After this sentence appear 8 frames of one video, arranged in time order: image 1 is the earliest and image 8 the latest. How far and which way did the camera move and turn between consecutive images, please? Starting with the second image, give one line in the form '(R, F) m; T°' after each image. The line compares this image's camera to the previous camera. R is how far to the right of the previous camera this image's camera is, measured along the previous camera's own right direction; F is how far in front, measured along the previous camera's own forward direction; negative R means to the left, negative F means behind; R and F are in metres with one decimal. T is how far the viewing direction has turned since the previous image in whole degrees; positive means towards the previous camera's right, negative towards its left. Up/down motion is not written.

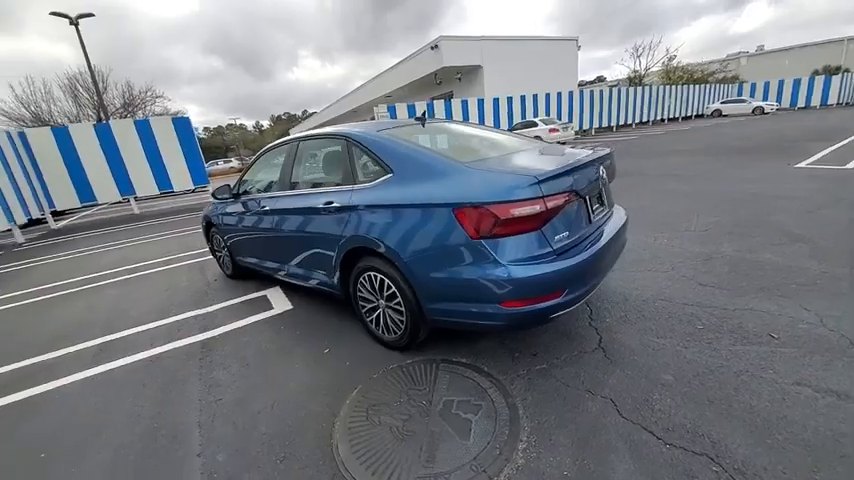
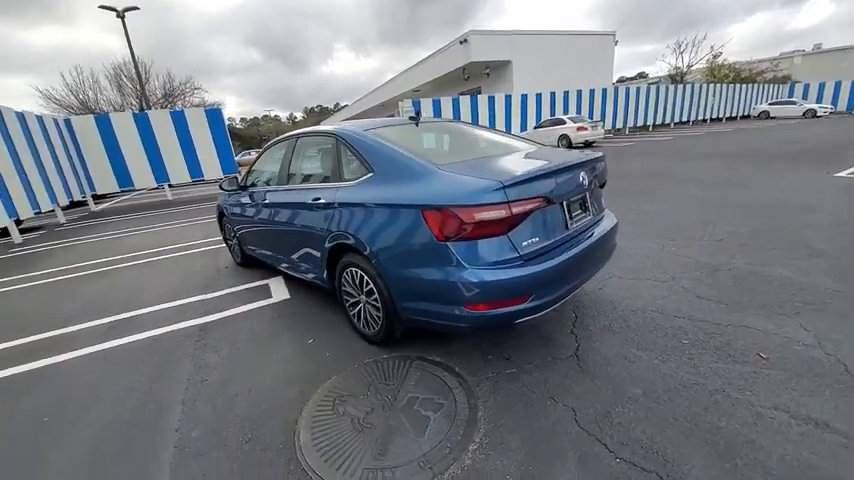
(+0.3, 0.0) m; -4°
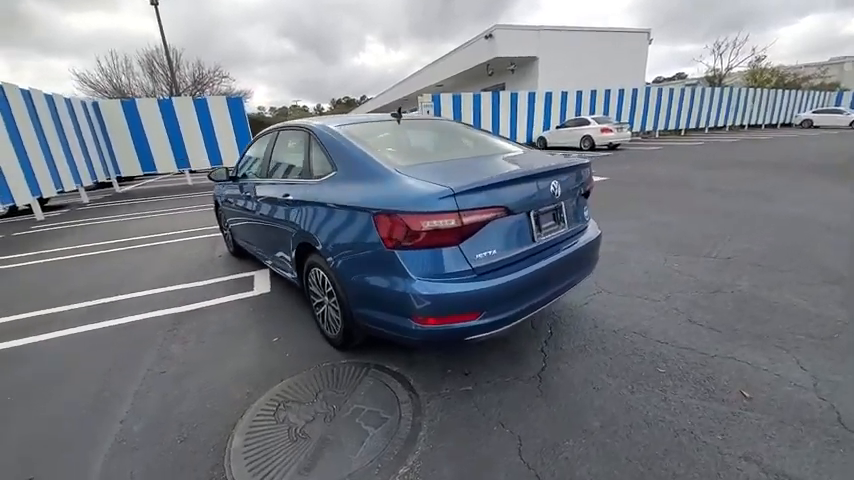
(+0.4, +0.1) m; -3°
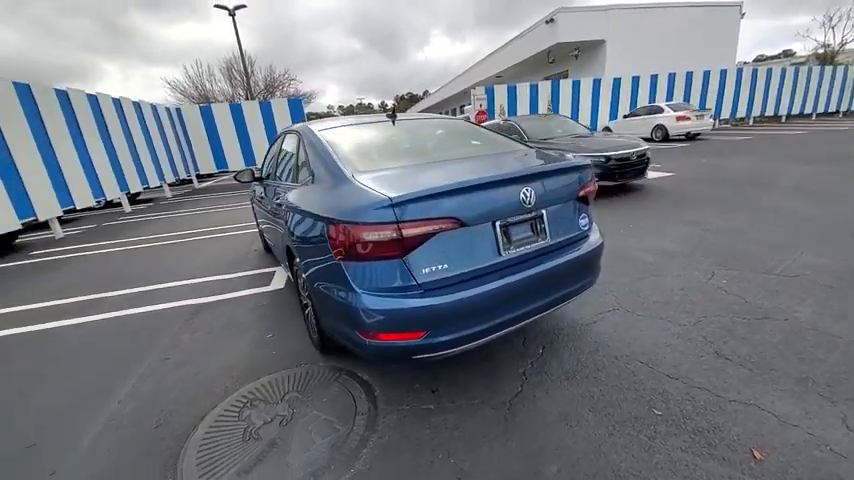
(+0.6, +0.2) m; -10°
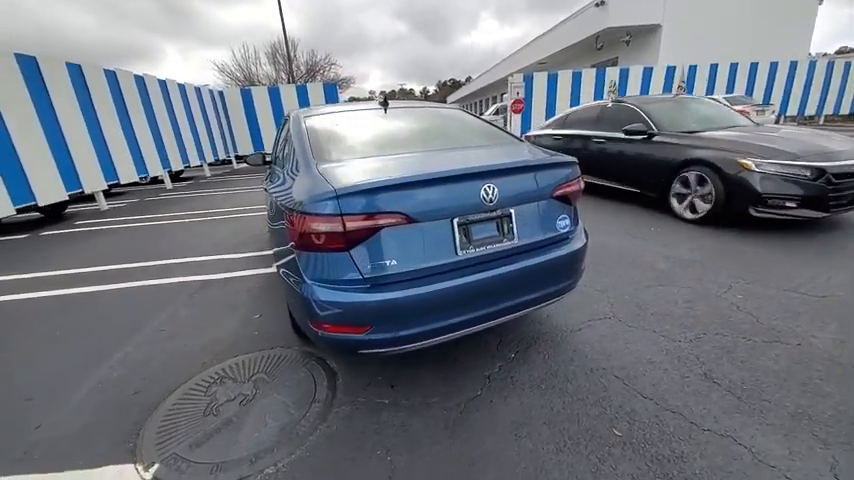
(+0.4, +0.1) m; -6°
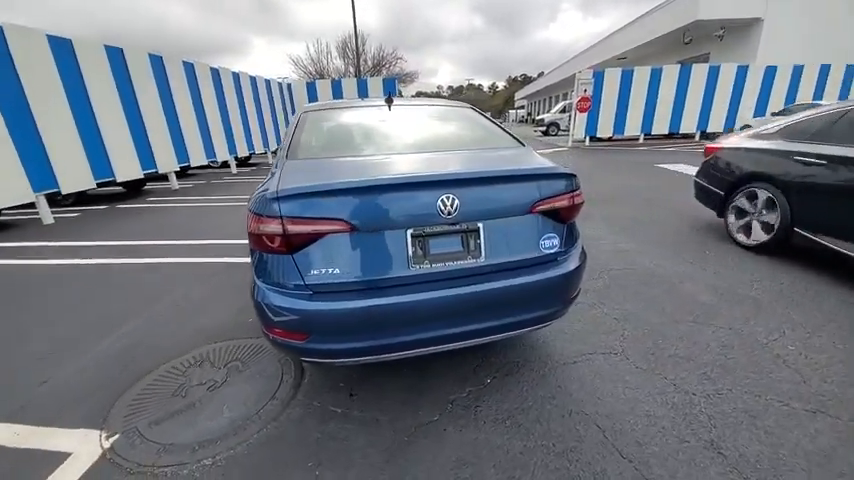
(+0.5, +0.2) m; -9°
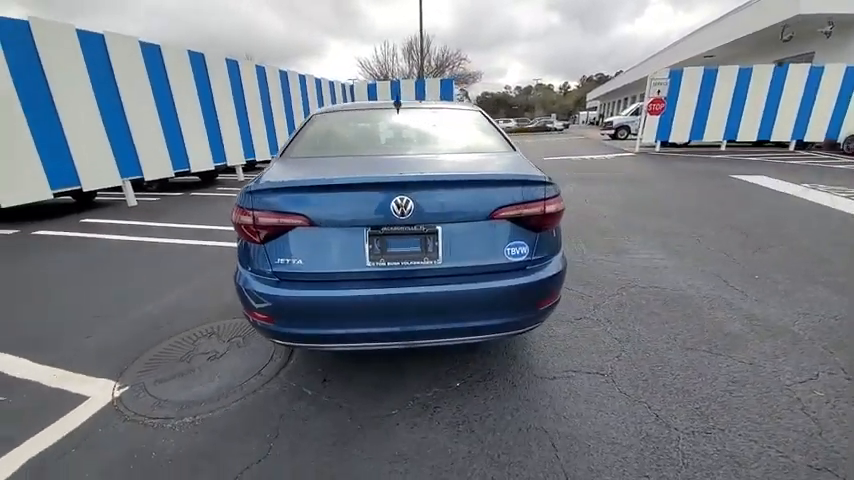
(+0.5, 0.0) m; -9°
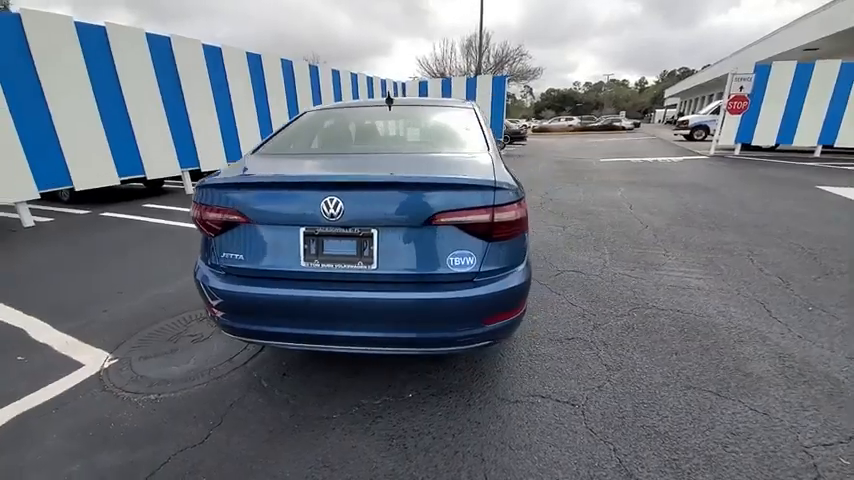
(+0.6, +0.1) m; -9°
